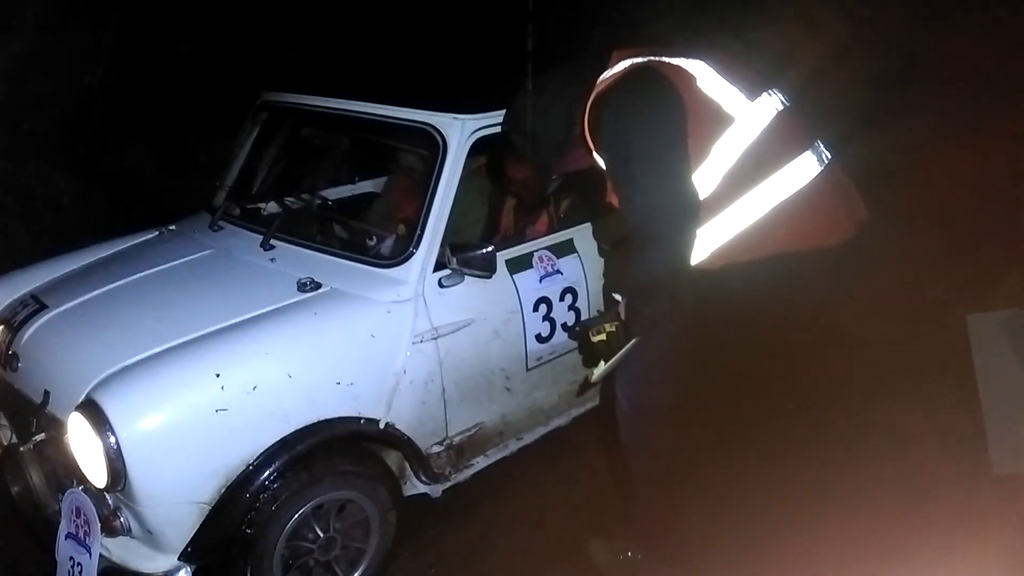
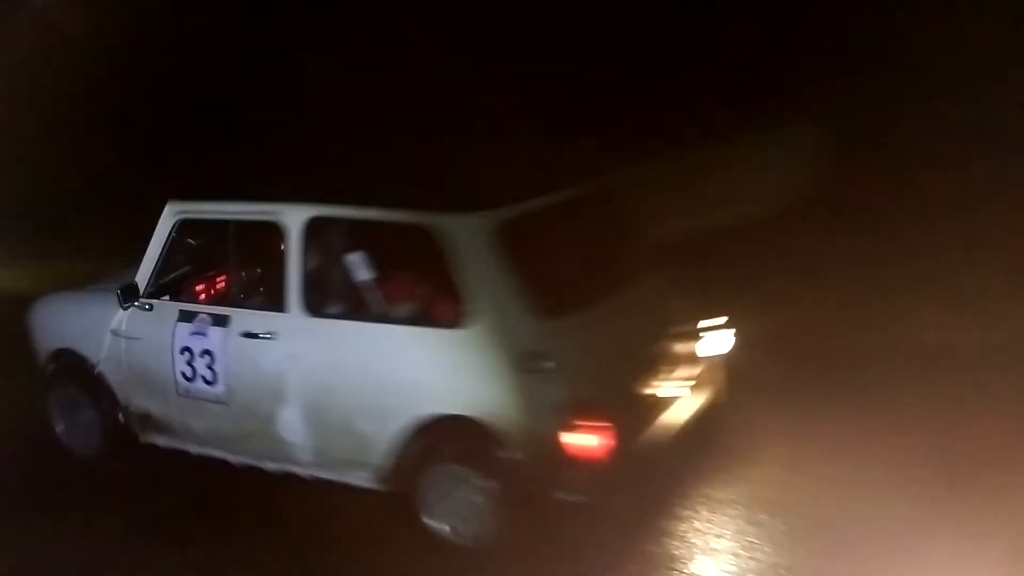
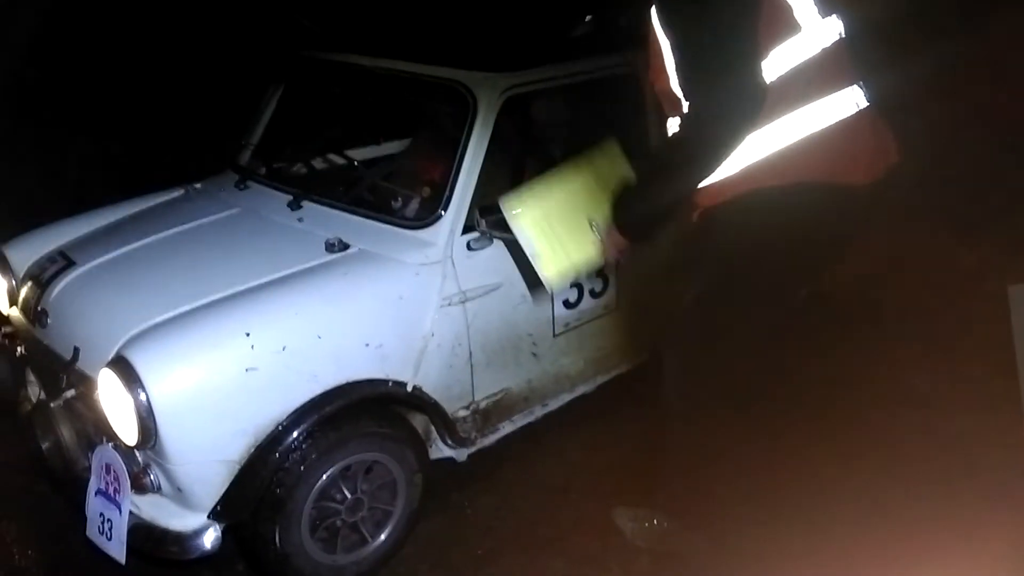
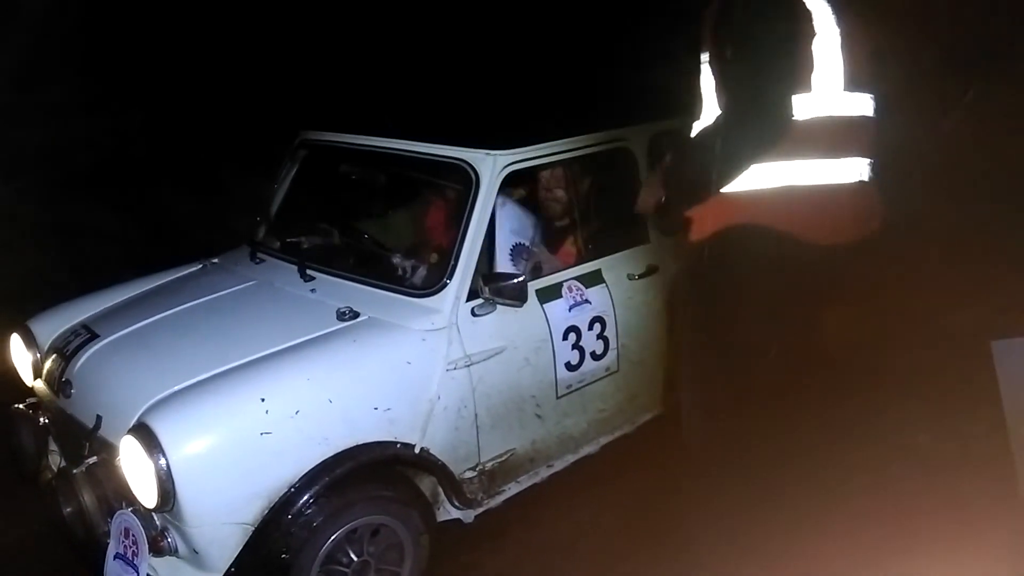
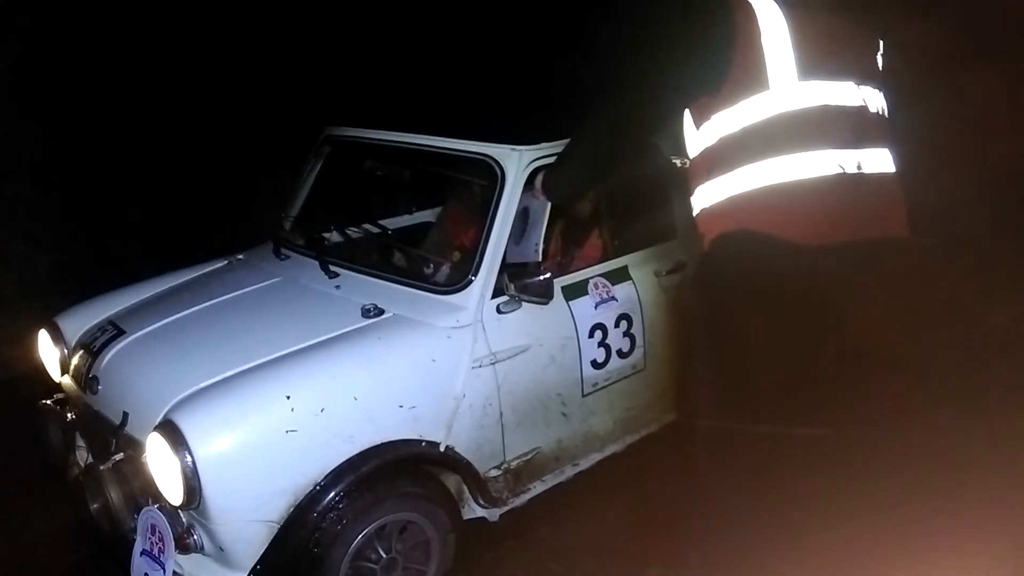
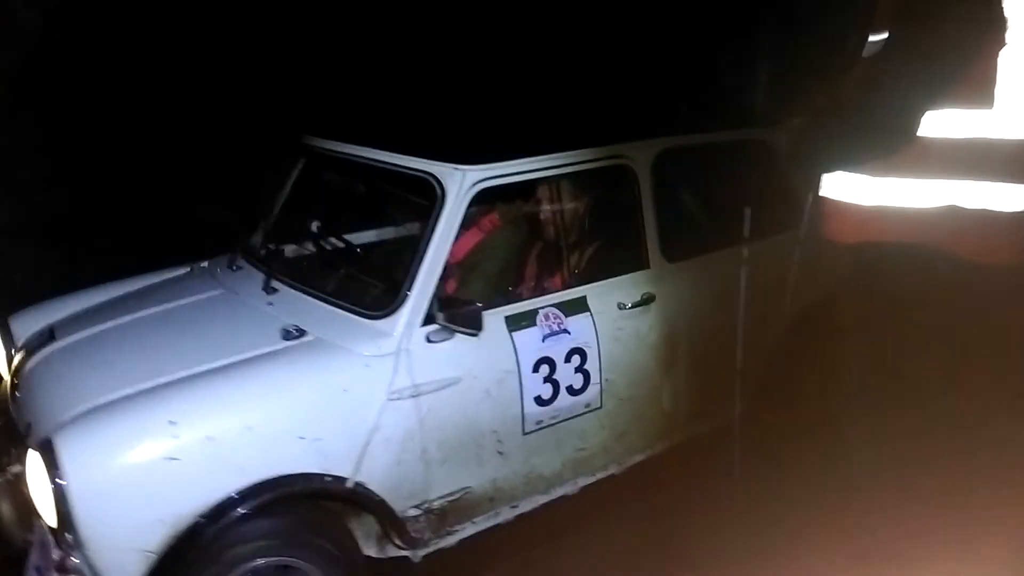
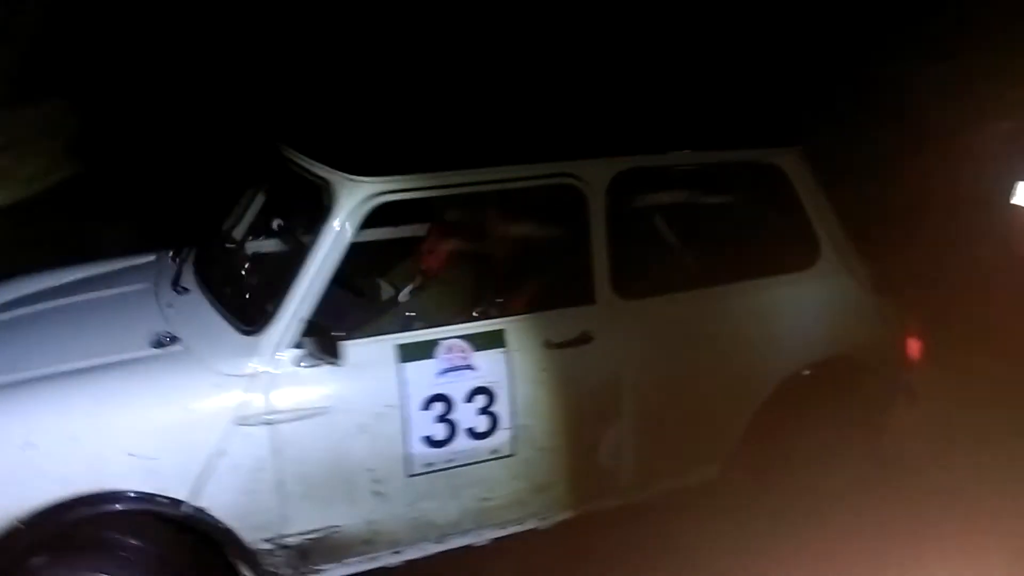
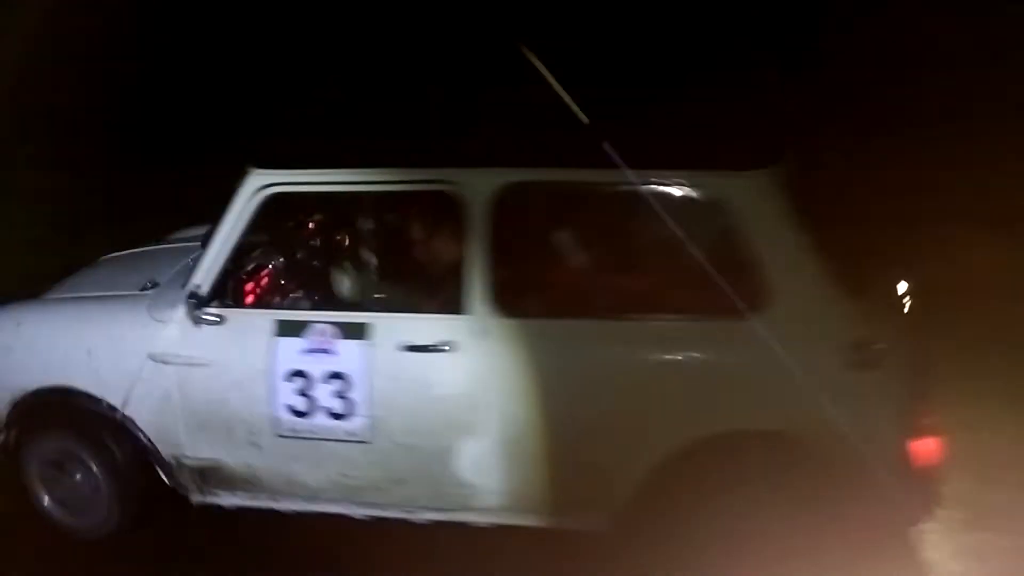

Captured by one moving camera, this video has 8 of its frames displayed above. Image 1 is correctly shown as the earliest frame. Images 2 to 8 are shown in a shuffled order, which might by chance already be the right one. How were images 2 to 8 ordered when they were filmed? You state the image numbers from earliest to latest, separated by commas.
3, 5, 4, 6, 7, 8, 2
